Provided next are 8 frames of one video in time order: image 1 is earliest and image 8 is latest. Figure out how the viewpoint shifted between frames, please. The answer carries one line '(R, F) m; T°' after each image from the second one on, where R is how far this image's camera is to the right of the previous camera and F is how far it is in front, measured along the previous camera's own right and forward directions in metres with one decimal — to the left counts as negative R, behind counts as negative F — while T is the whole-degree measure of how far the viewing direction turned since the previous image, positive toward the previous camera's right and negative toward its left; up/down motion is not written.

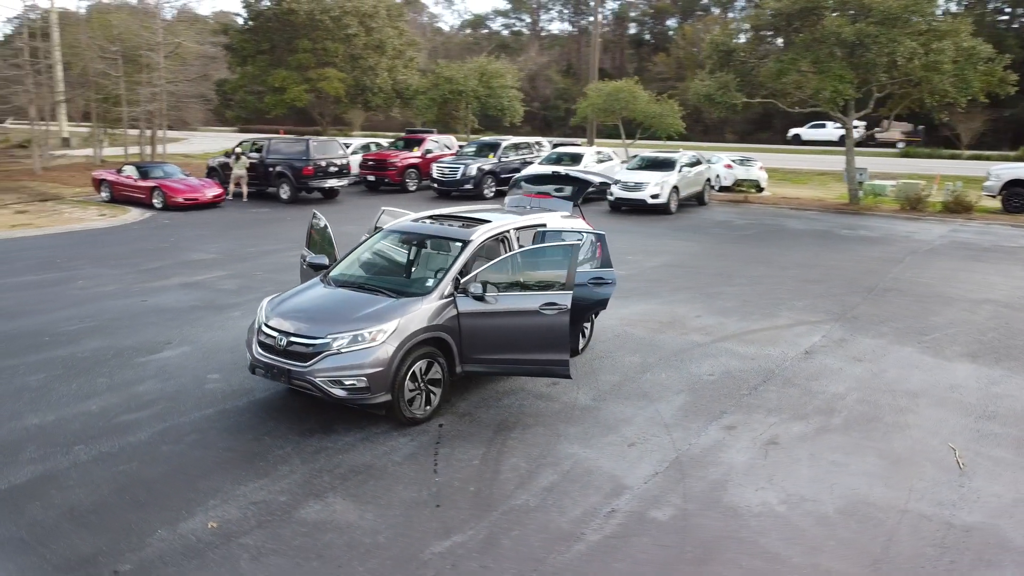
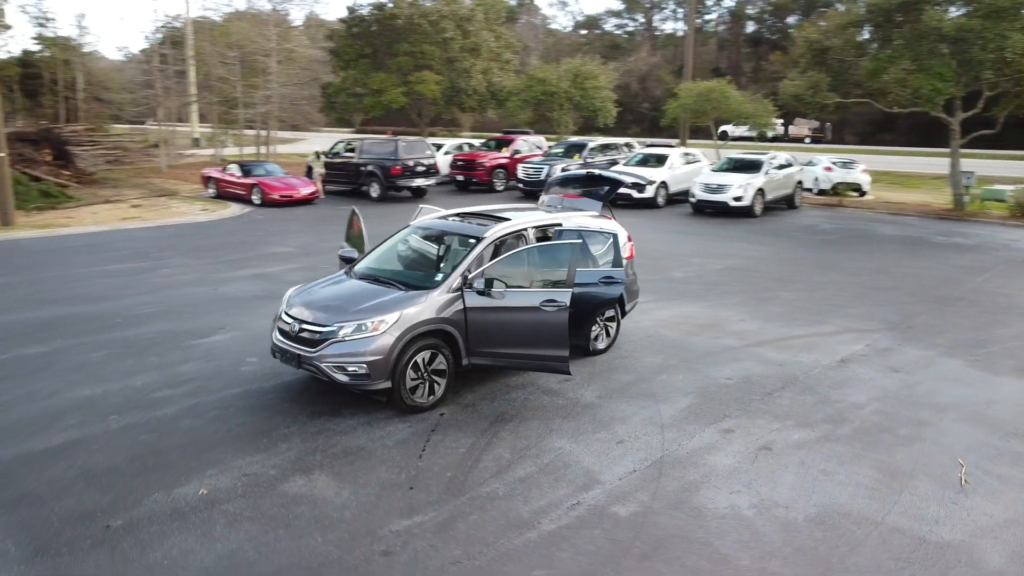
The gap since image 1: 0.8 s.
(+1.0, -0.1) m; -8°
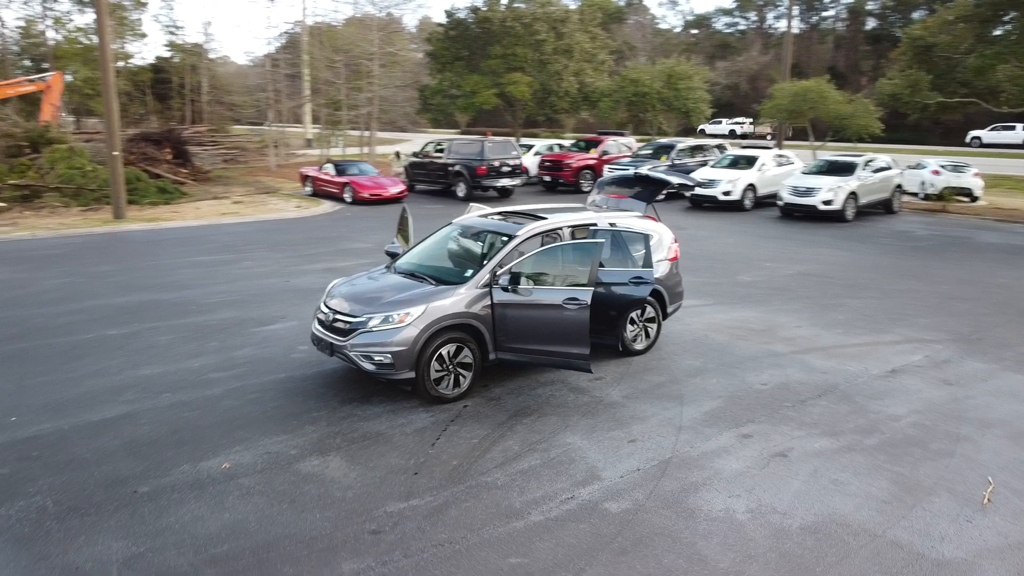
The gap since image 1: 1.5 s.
(+0.7, -0.1) m; -8°
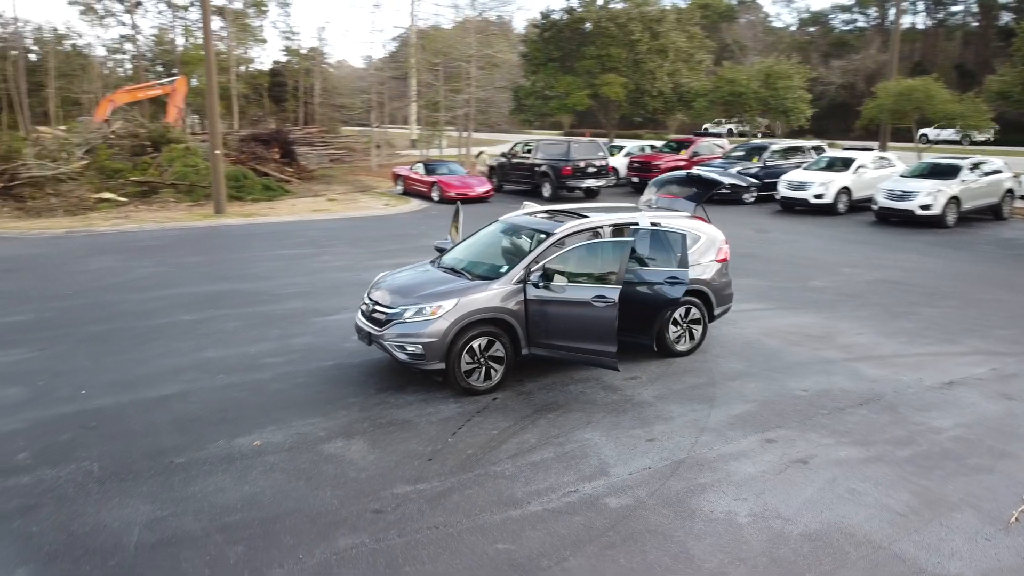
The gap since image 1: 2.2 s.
(+0.7, -0.1) m; -7°
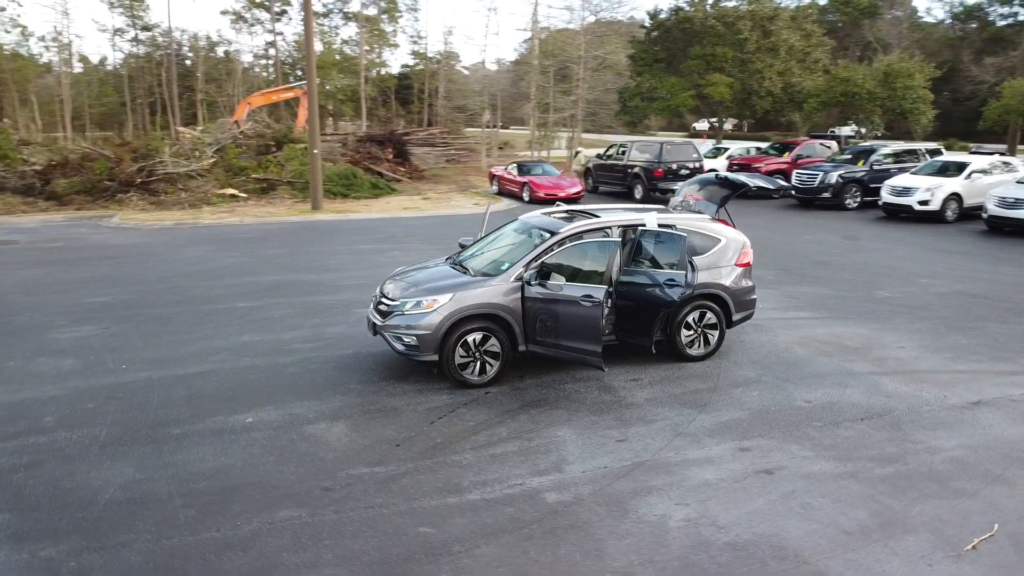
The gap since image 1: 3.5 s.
(+1.2, 0.0) m; -9°
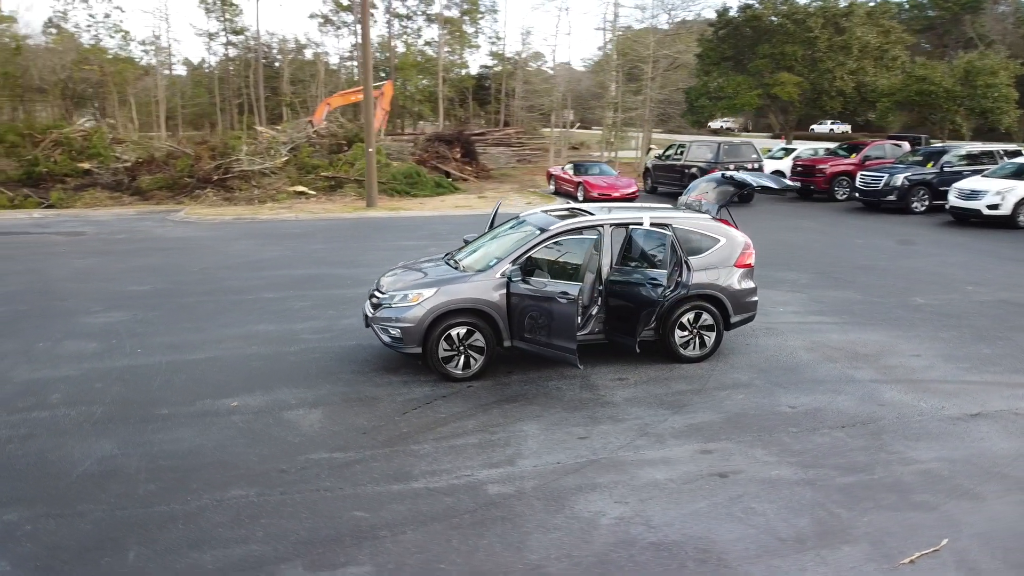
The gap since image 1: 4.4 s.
(+0.9, 0.0) m; -6°
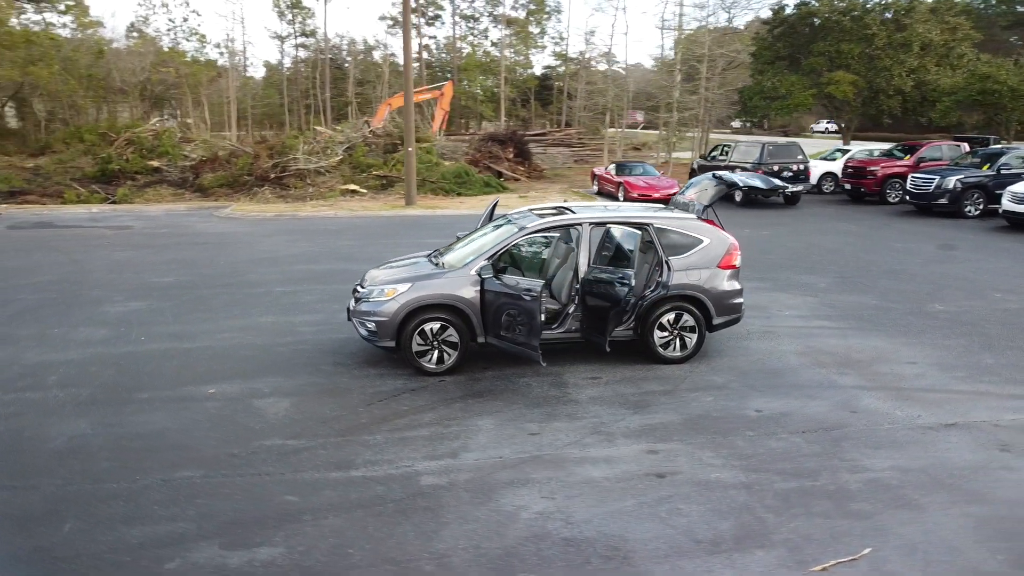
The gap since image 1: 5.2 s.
(+0.9, 0.0) m; -5°
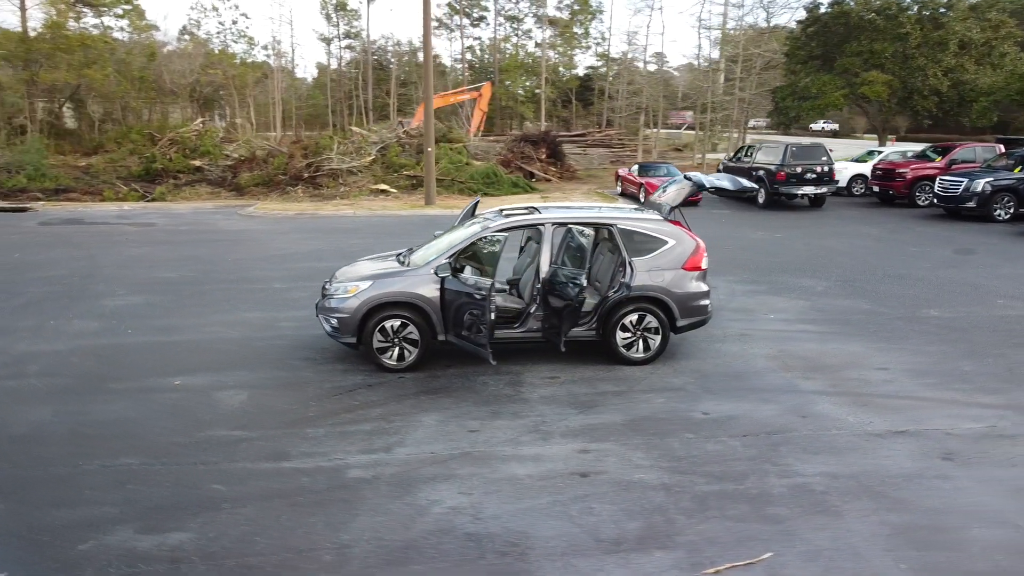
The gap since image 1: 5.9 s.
(+0.9, 0.0) m; -4°
